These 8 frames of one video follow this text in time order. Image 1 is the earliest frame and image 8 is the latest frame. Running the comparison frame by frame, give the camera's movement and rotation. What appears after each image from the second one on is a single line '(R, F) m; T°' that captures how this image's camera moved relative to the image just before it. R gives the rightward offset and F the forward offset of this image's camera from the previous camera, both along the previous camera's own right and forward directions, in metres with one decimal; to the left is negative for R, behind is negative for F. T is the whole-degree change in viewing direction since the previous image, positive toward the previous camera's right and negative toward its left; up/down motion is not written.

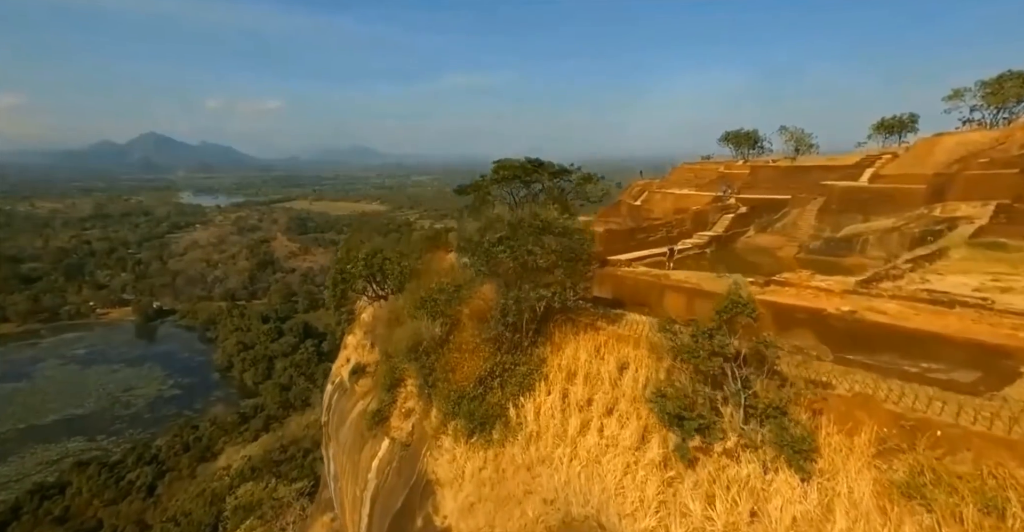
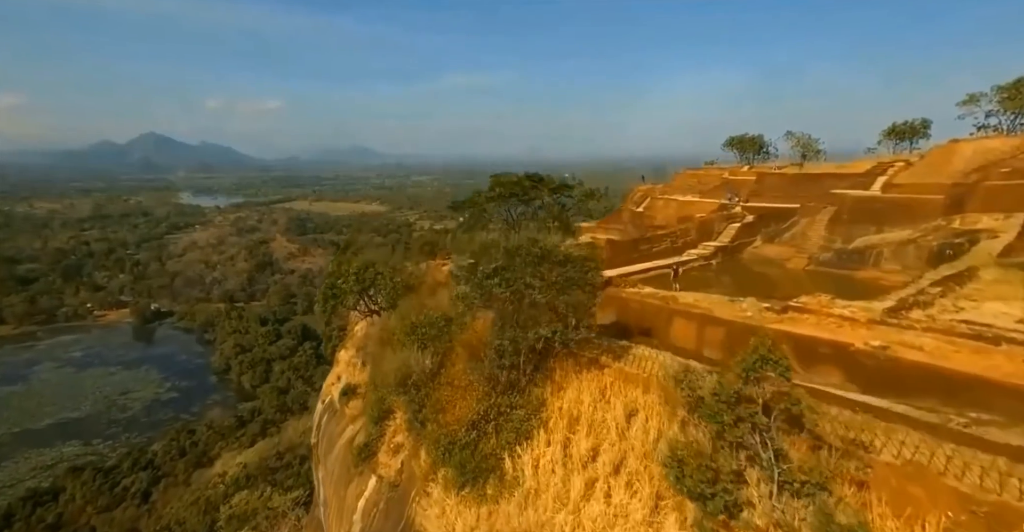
(0.0, +0.2) m; 0°
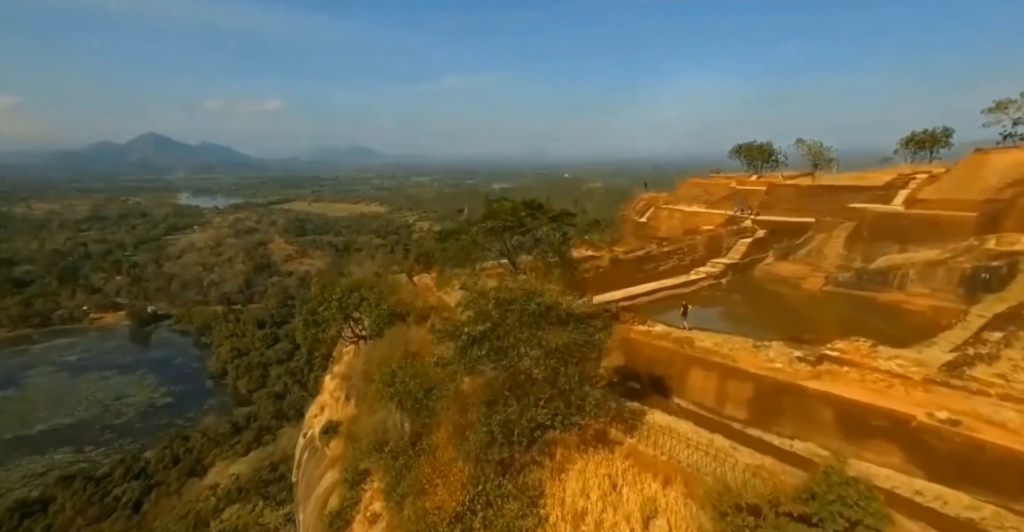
(0.0, +0.4) m; 0°
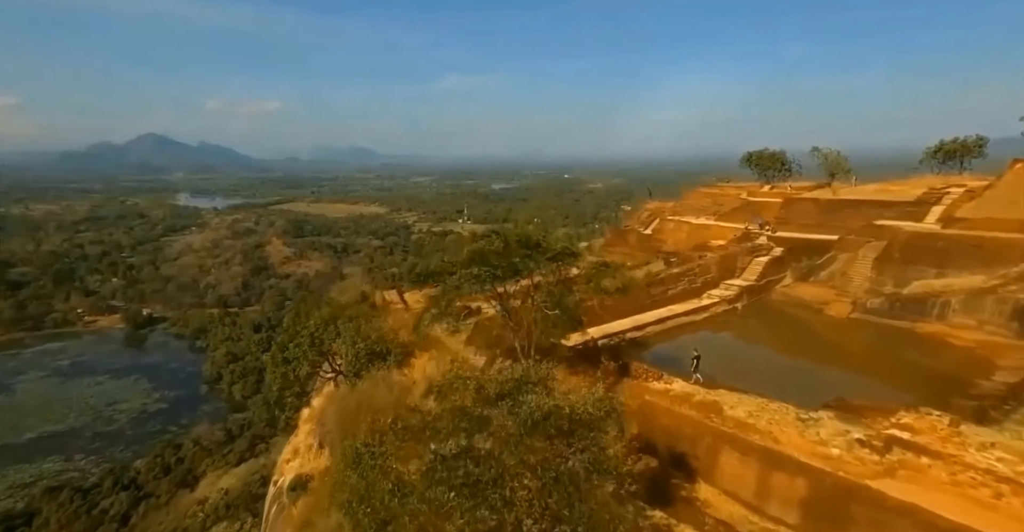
(0.0, +0.5) m; 0°
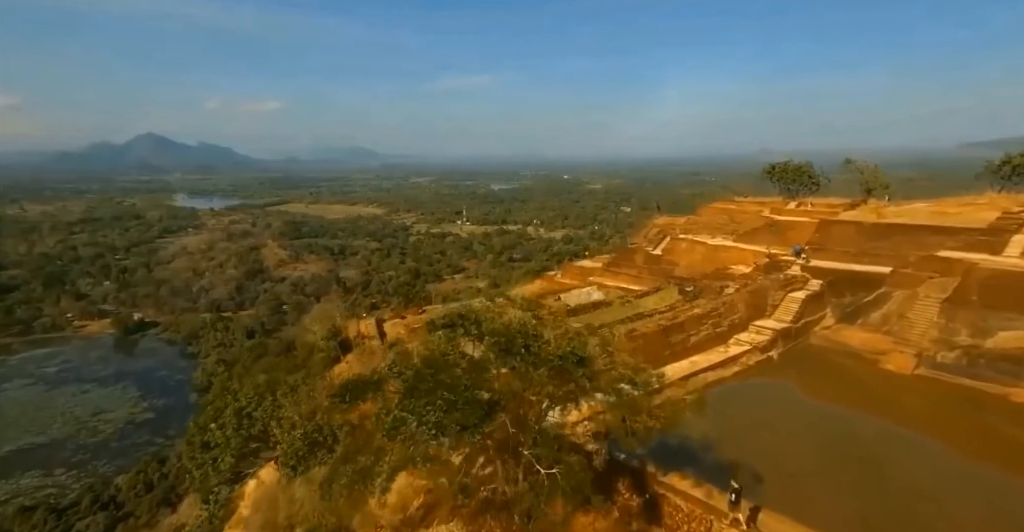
(+0.1, +0.9) m; 0°
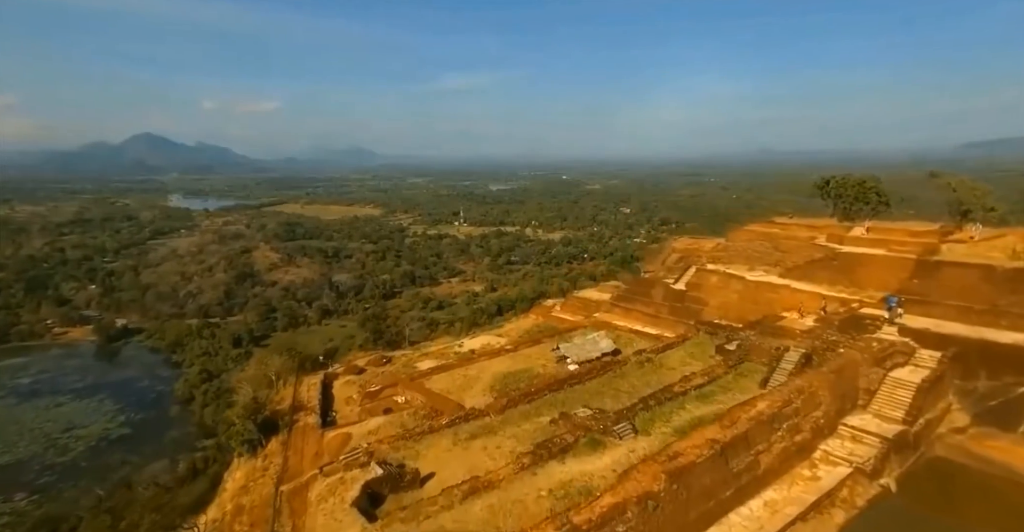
(+0.1, +1.6) m; 0°
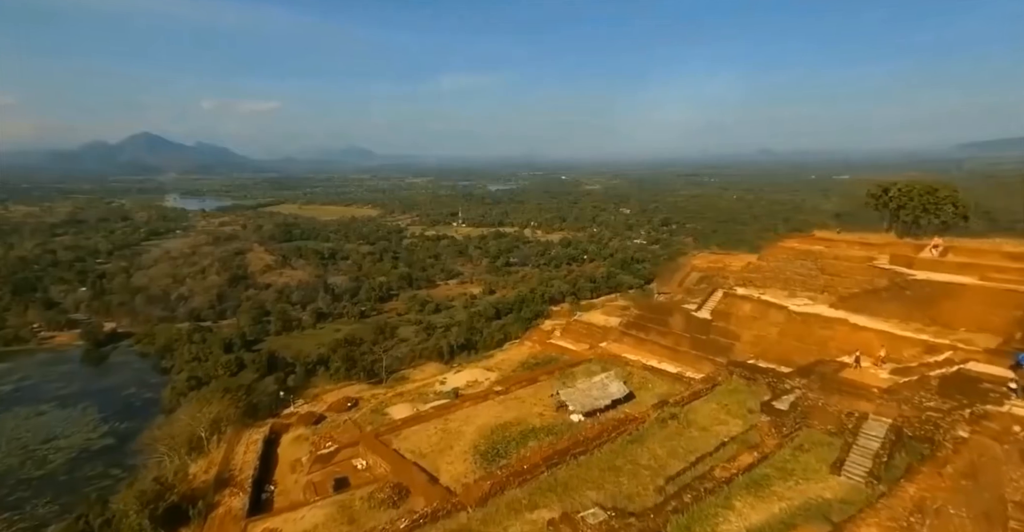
(+0.1, +1.1) m; 0°
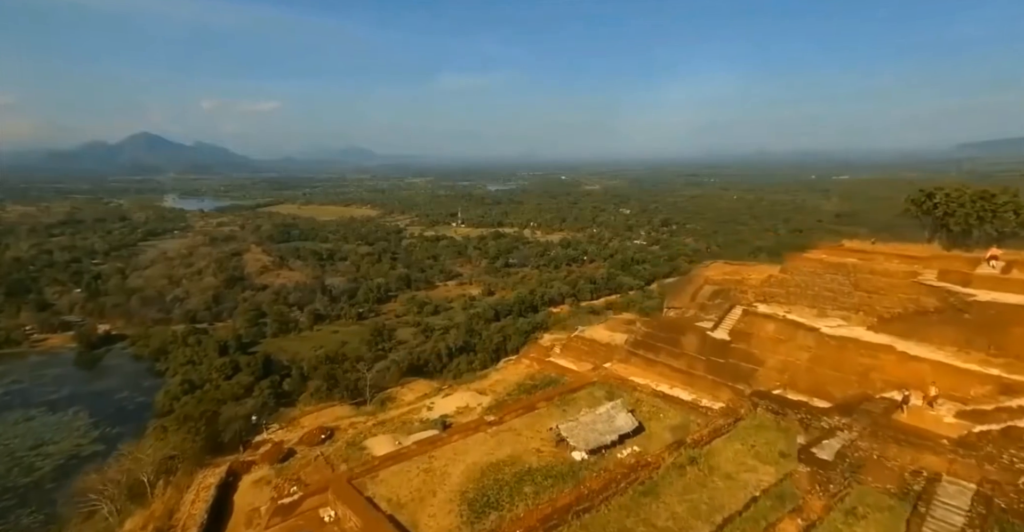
(0.0, +0.6) m; 0°
